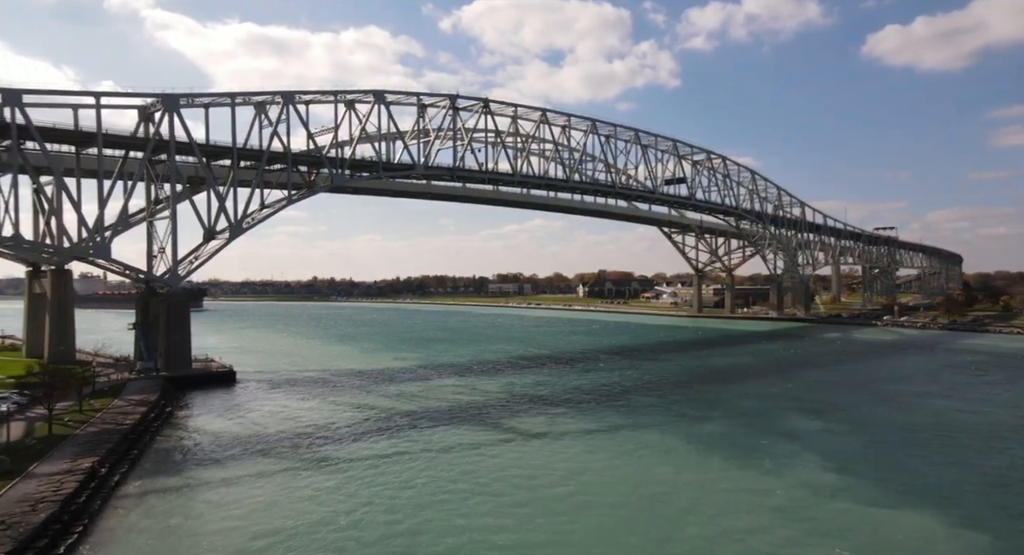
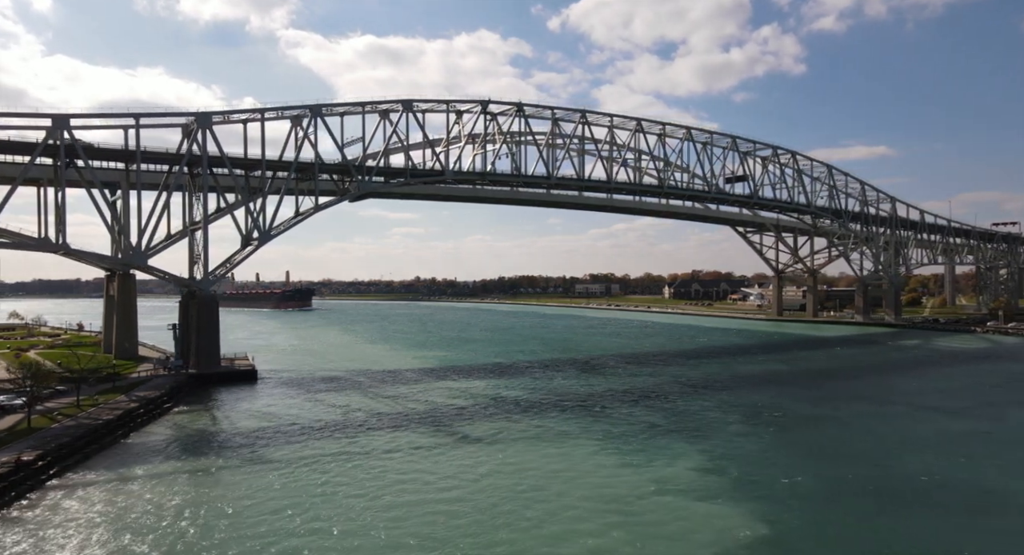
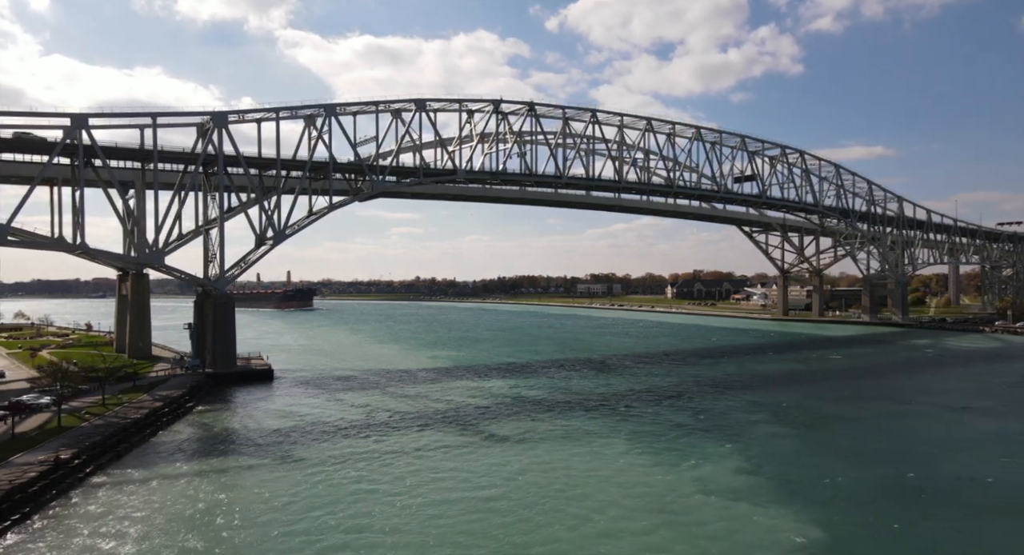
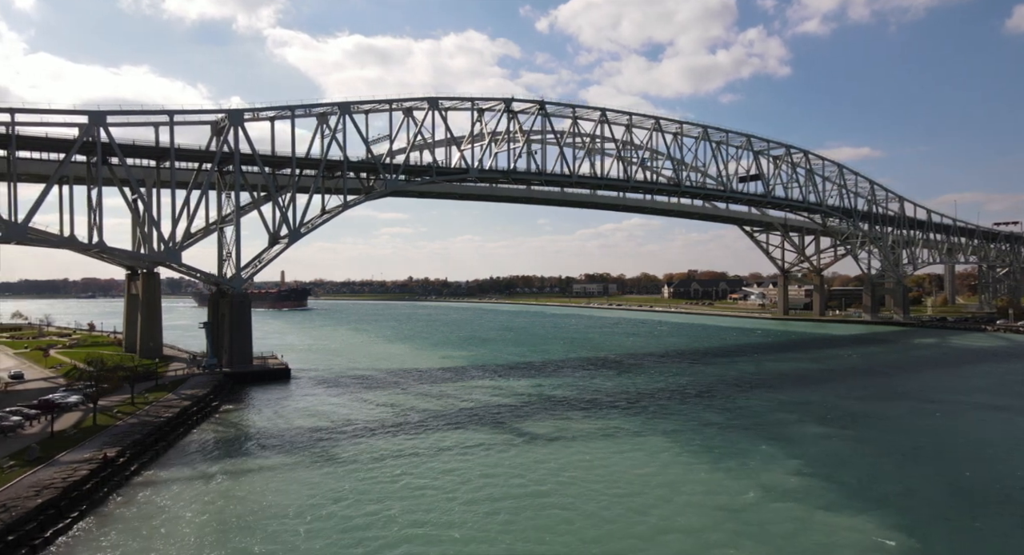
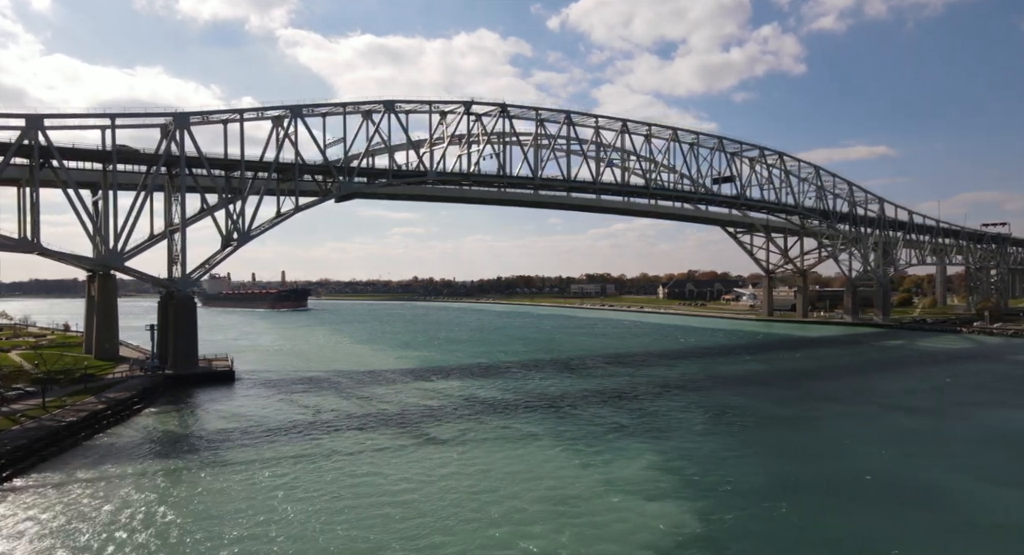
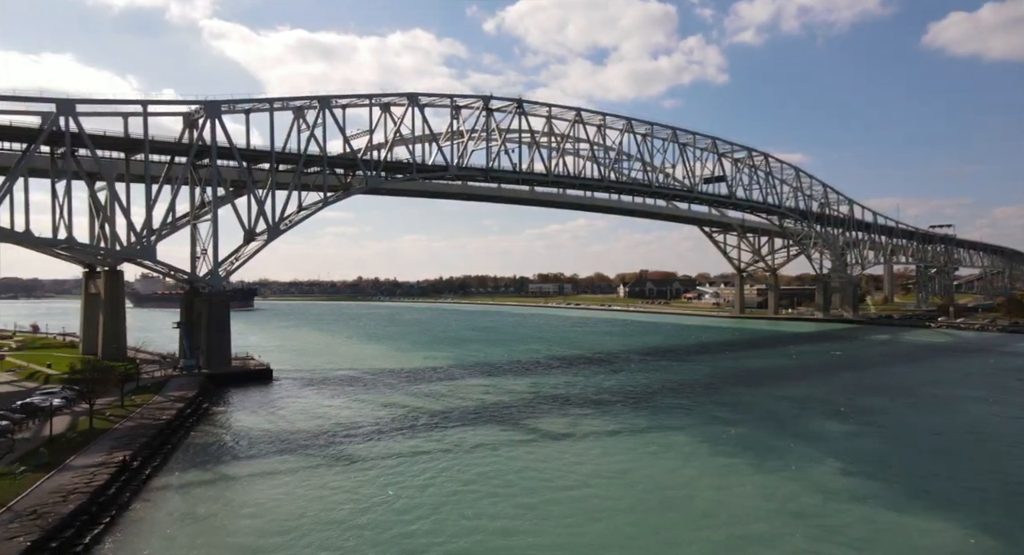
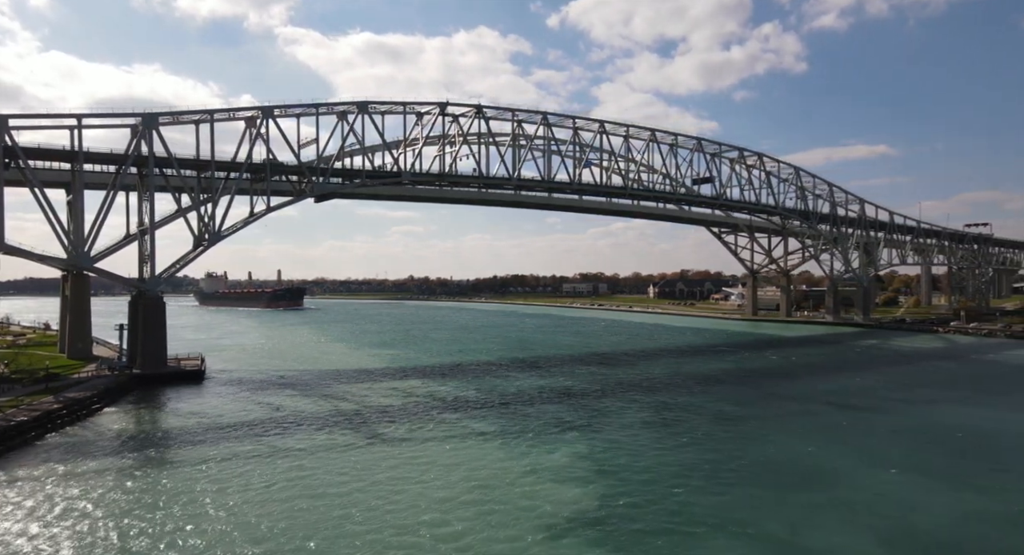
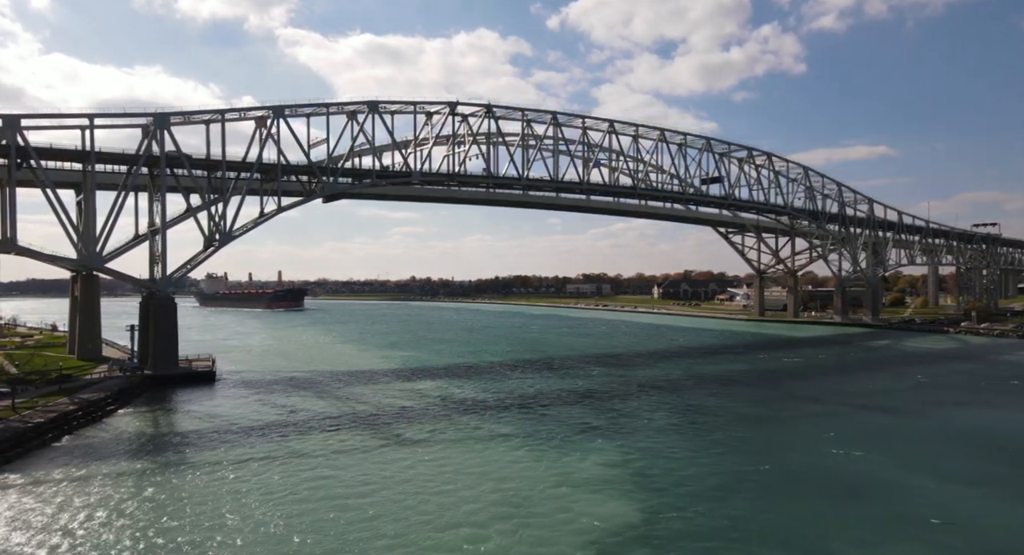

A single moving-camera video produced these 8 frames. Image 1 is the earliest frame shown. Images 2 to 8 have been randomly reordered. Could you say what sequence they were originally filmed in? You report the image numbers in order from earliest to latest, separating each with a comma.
6, 4, 3, 2, 5, 8, 7
